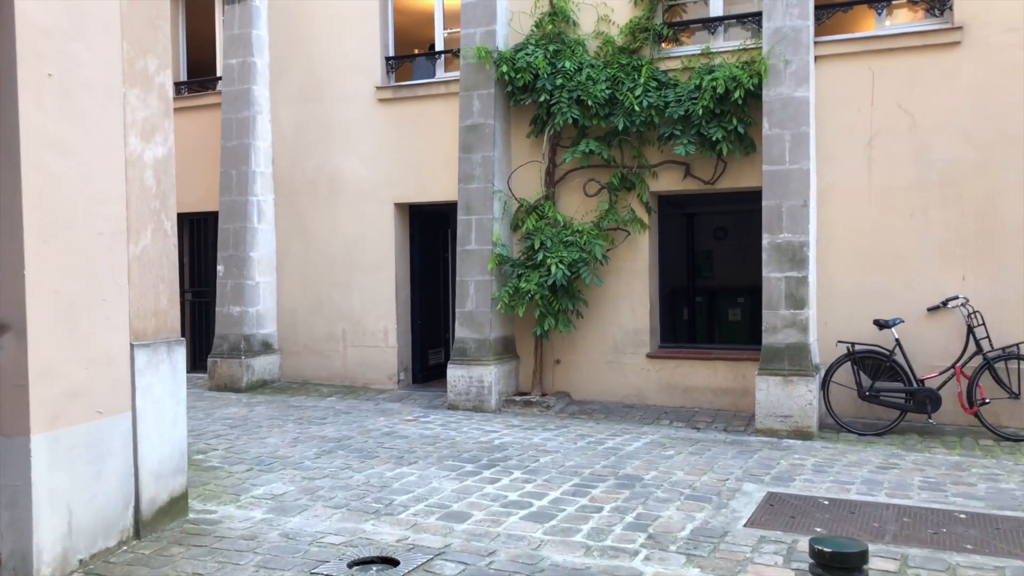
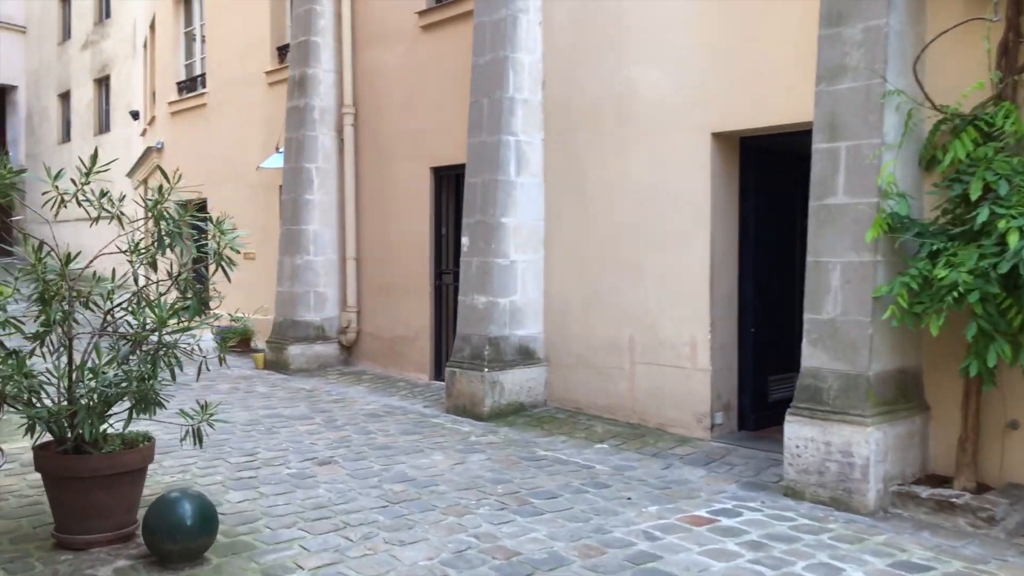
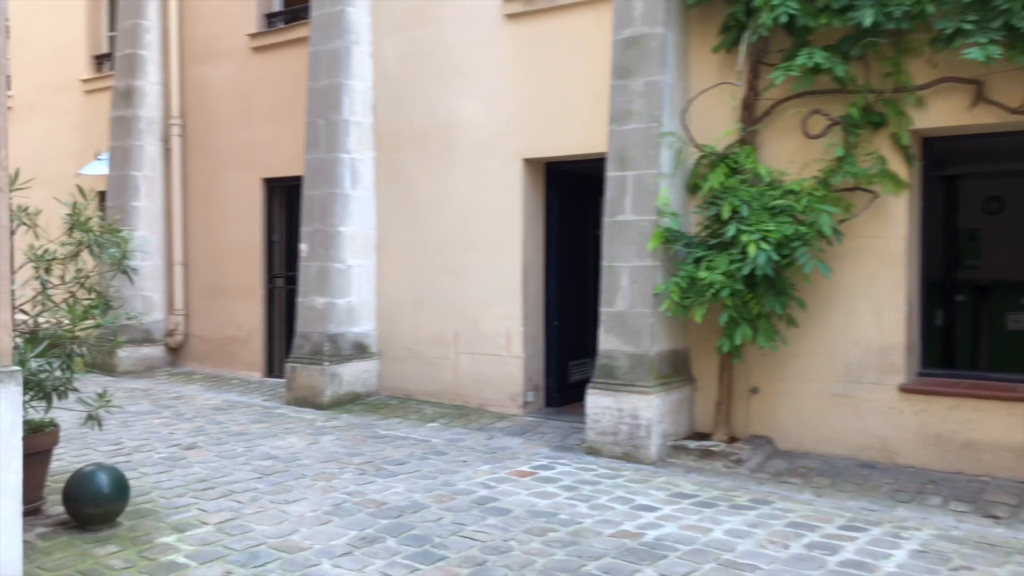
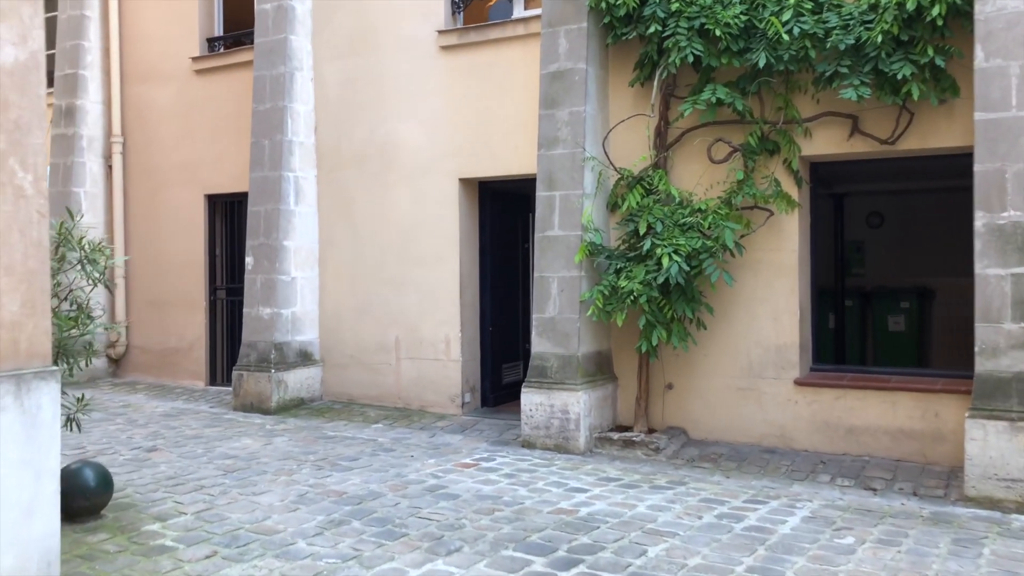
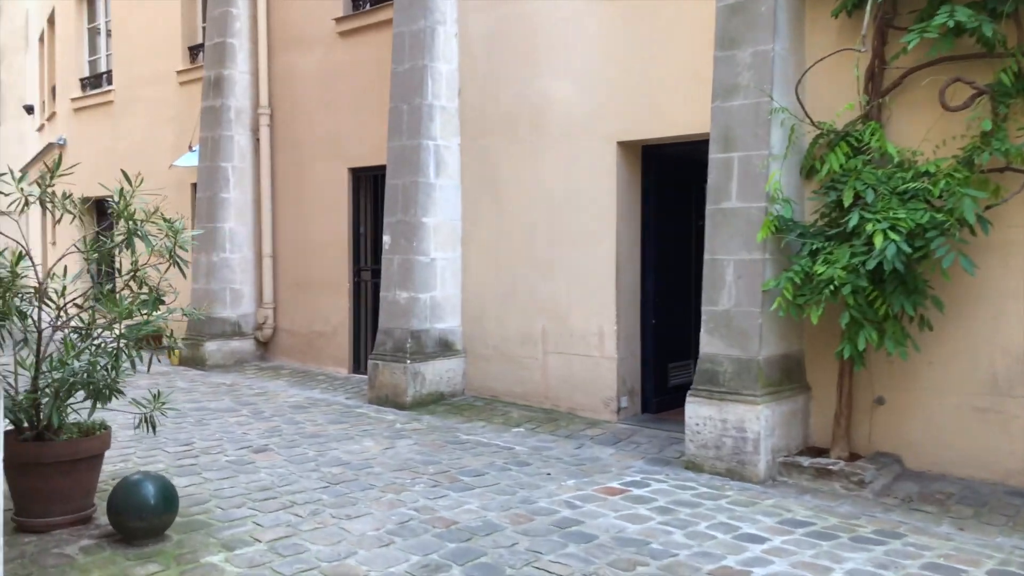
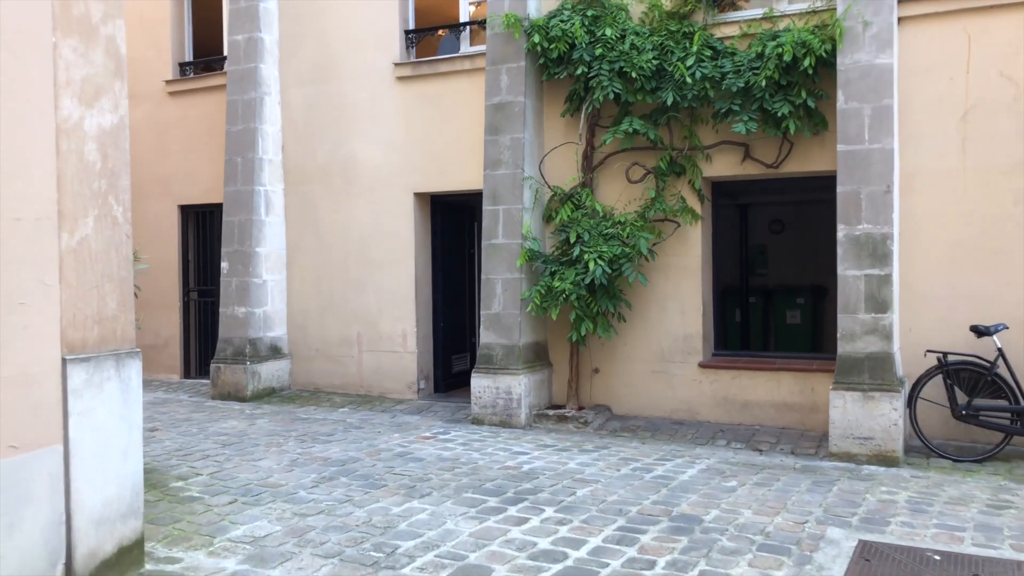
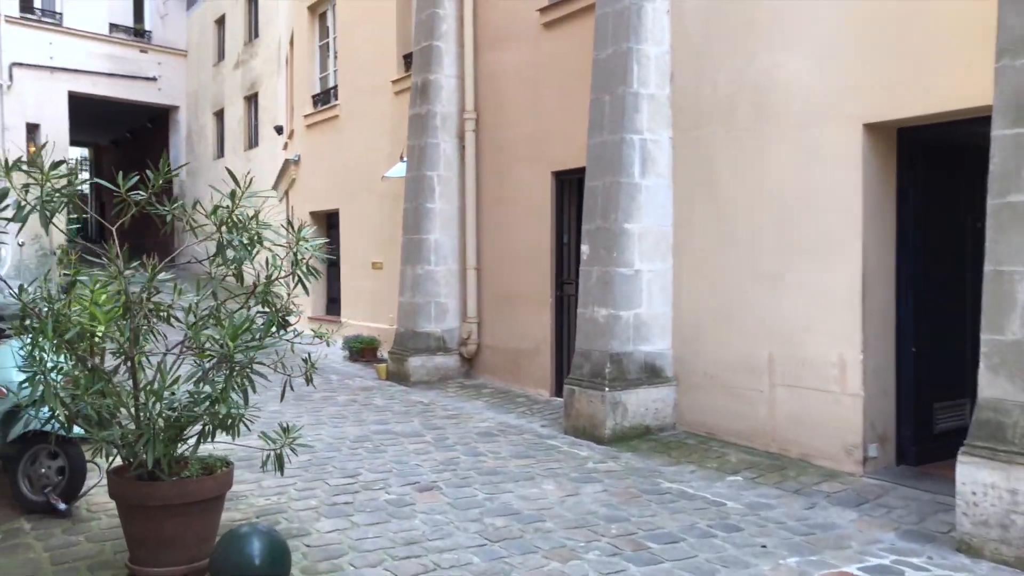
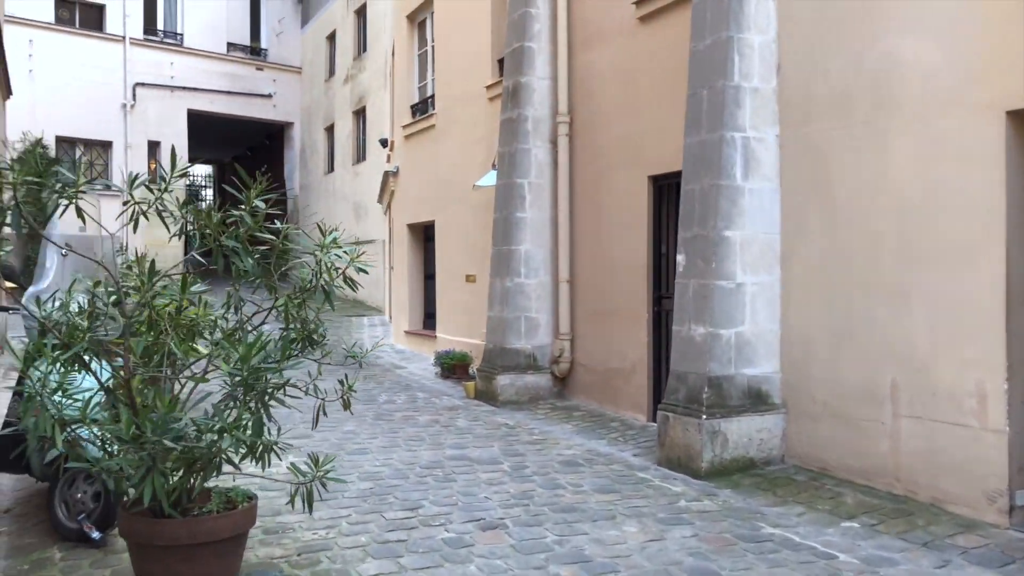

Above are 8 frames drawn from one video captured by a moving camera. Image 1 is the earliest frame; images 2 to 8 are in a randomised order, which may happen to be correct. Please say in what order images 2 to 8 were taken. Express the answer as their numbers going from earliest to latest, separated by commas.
6, 4, 3, 5, 2, 7, 8
